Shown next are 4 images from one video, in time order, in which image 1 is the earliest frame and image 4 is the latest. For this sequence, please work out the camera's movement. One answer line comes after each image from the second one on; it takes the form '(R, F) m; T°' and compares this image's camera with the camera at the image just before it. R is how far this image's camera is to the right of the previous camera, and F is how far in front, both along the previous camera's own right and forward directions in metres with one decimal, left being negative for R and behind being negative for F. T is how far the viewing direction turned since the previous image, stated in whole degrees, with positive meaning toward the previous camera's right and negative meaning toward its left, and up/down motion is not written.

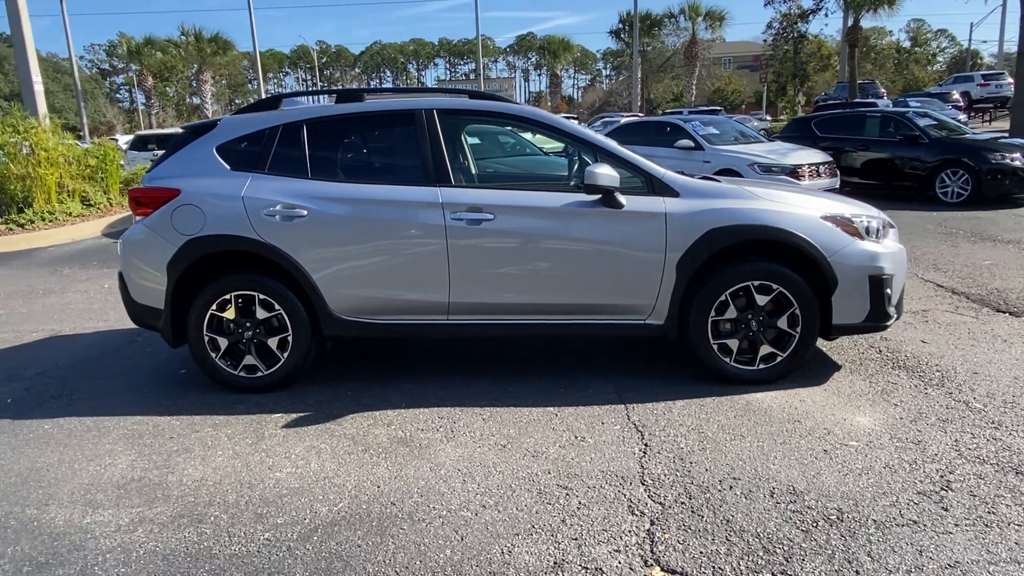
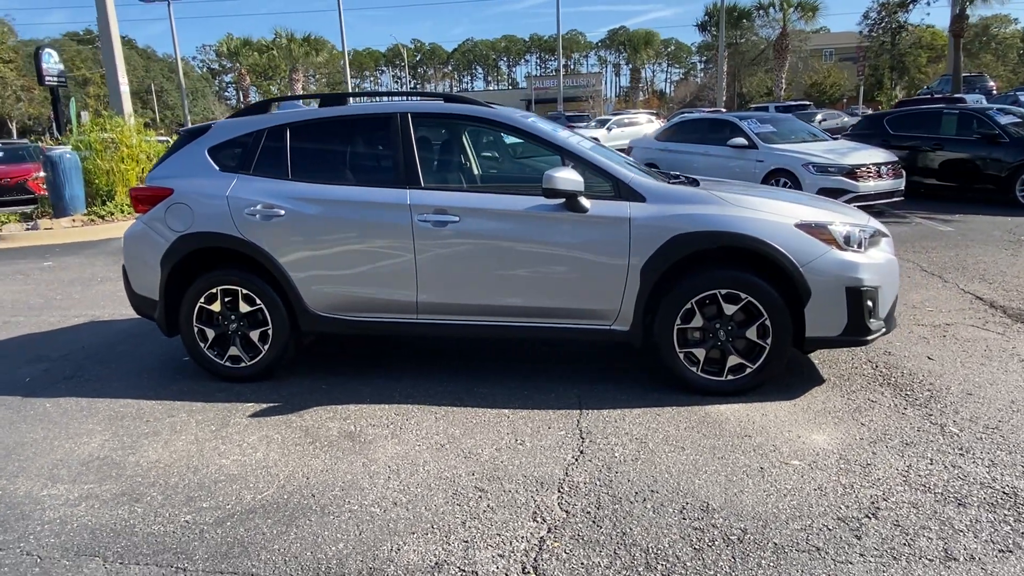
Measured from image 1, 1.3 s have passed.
(+0.8, 0.0) m; -7°
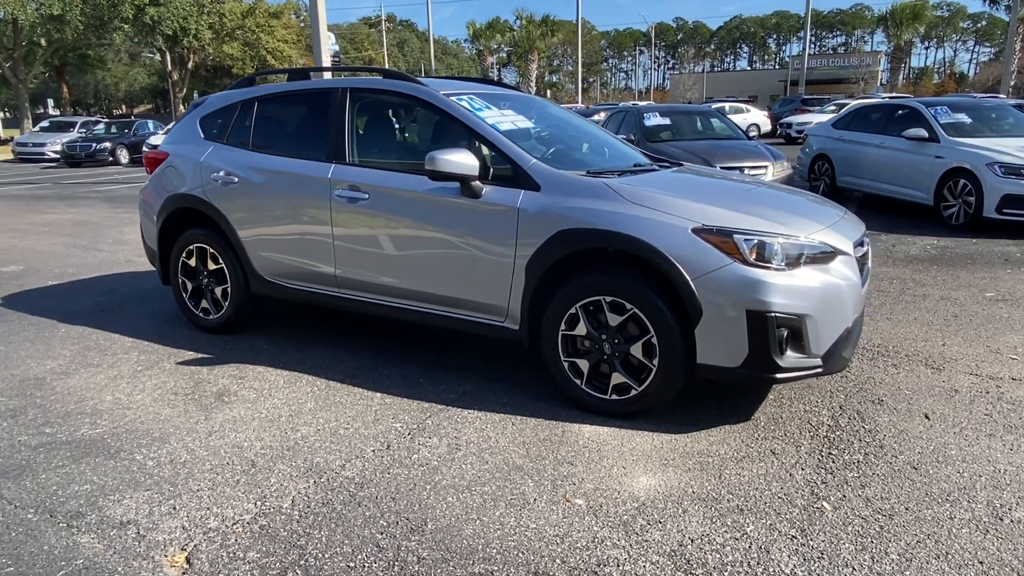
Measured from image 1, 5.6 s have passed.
(+2.0, +0.6) m; -19°
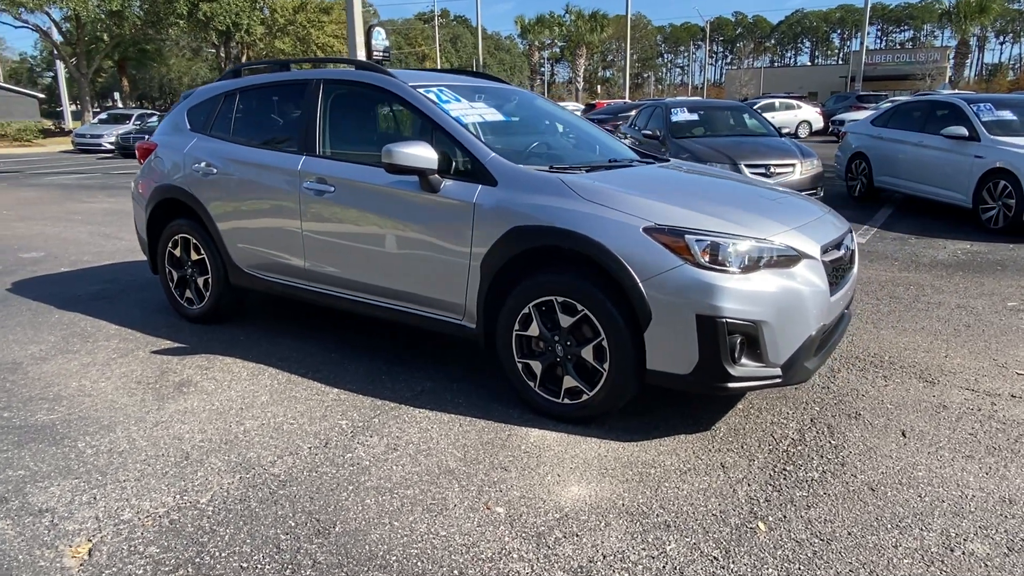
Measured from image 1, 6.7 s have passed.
(+0.5, +0.1) m; -4°
